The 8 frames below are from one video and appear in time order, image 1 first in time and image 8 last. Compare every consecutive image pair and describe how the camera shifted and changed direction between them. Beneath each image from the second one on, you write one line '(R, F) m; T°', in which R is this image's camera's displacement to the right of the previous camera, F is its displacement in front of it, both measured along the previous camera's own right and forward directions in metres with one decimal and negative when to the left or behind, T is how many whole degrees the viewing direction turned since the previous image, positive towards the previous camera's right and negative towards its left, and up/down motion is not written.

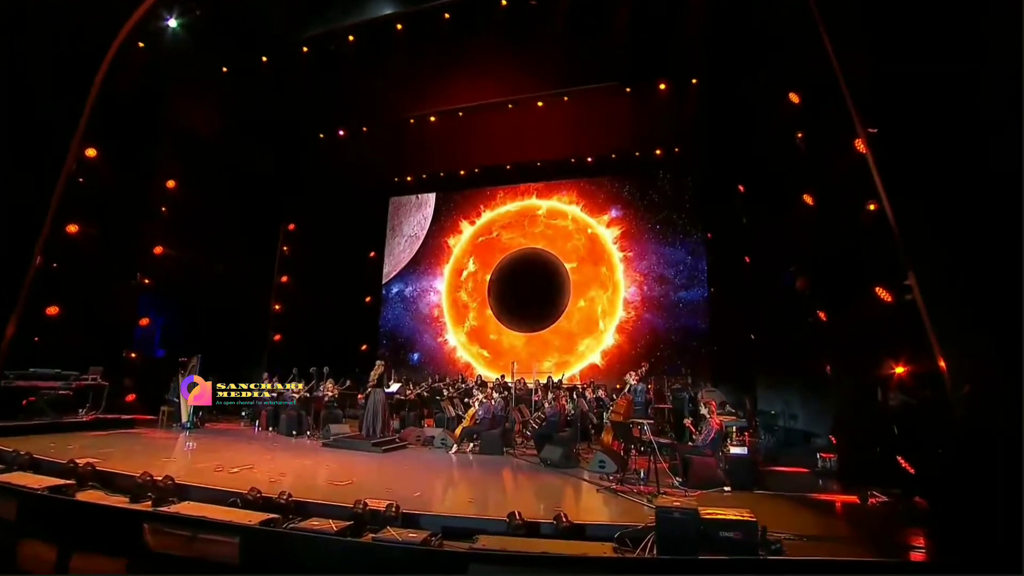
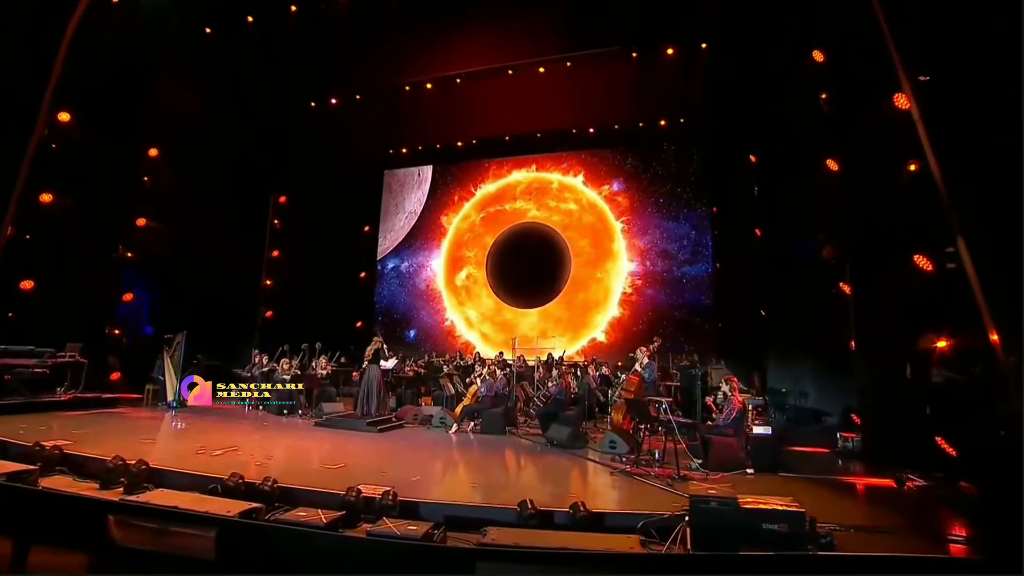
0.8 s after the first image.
(-0.1, +0.4) m; 0°
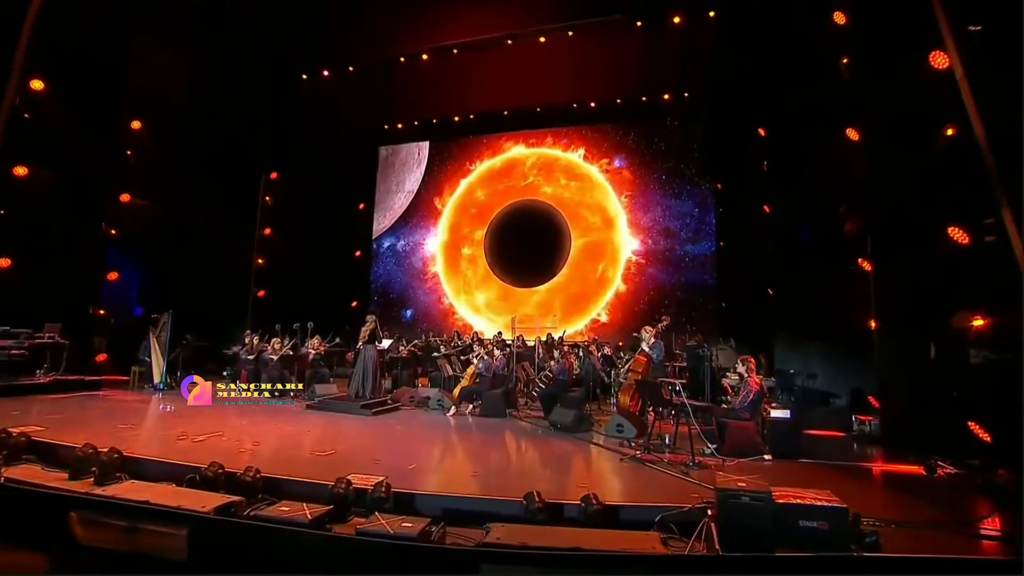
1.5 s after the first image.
(0.0, +0.3) m; 0°
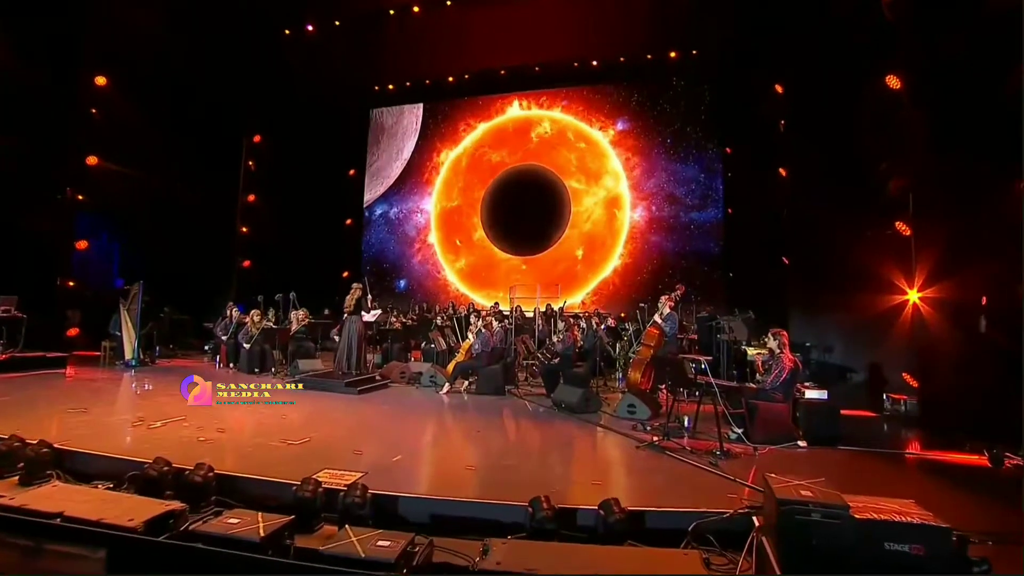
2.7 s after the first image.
(0.0, +0.6) m; 0°
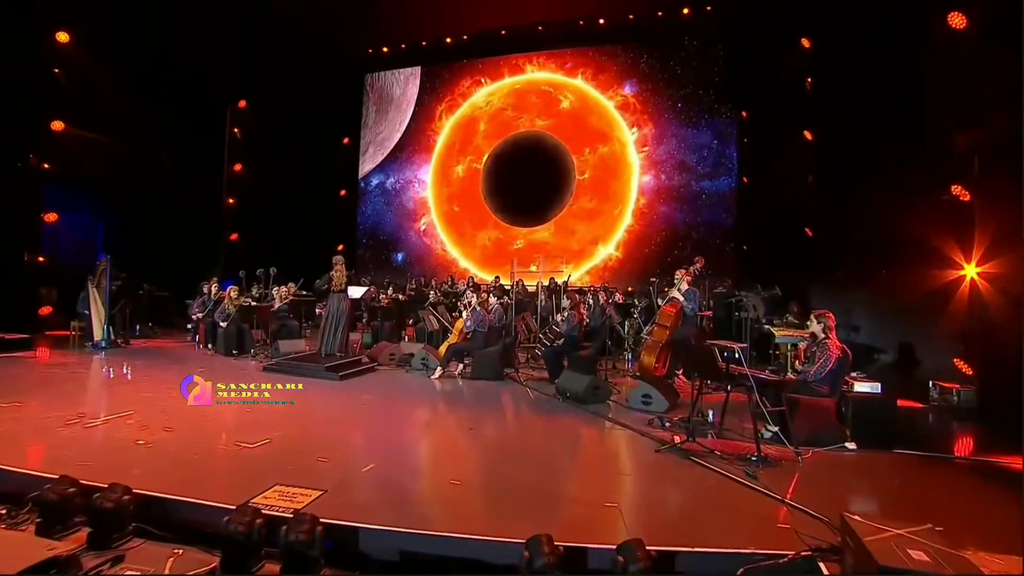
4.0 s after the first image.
(0.0, +0.6) m; 0°
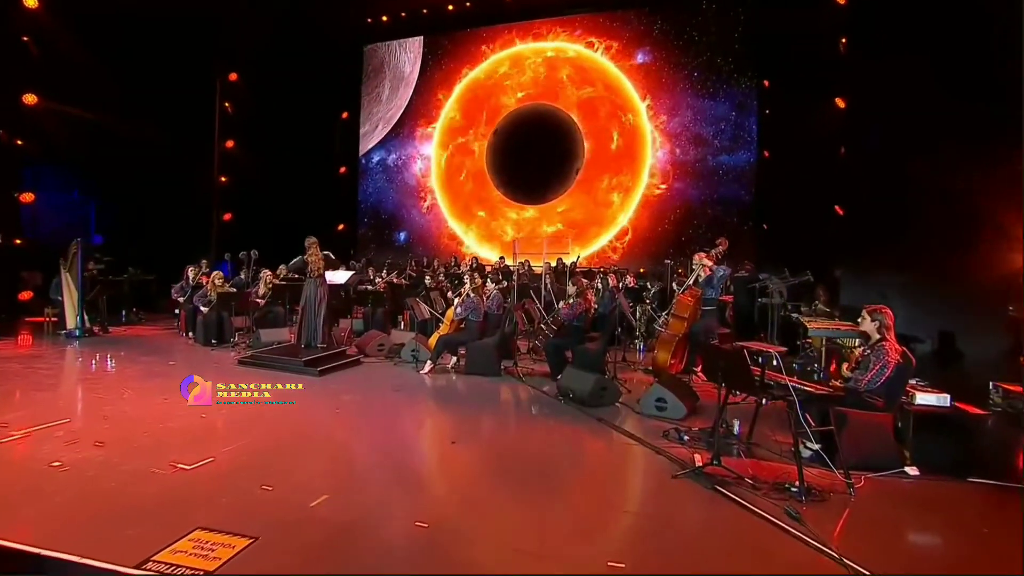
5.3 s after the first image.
(+0.1, +0.6) m; -1°
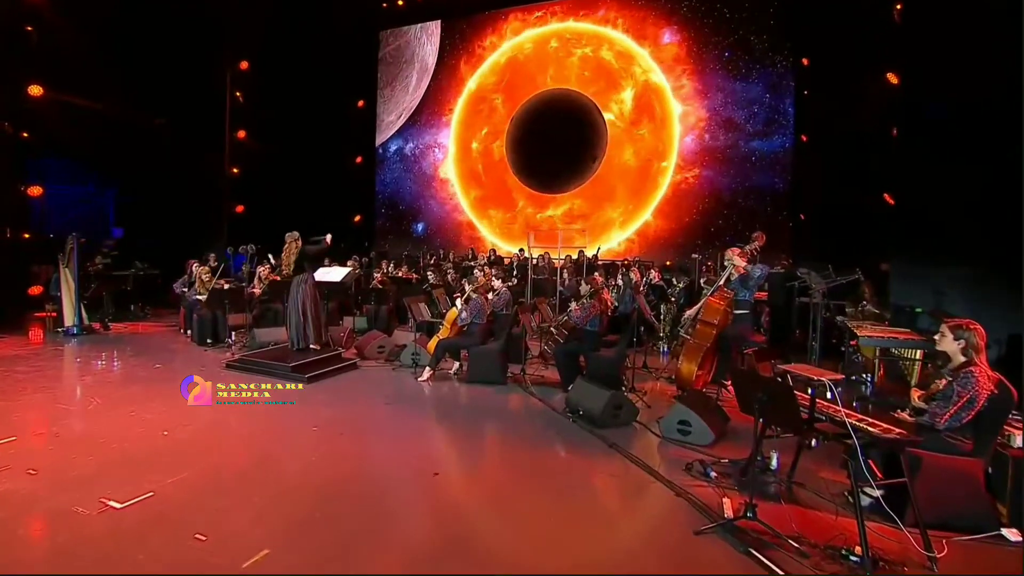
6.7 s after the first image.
(+0.2, +0.5) m; -3°
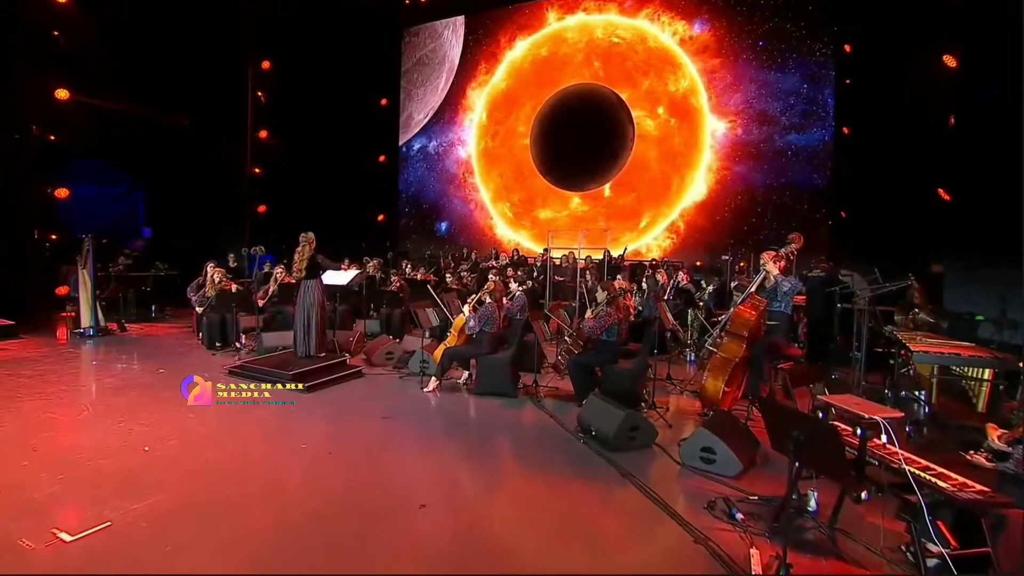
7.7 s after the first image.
(+0.1, +0.3) m; -3°
